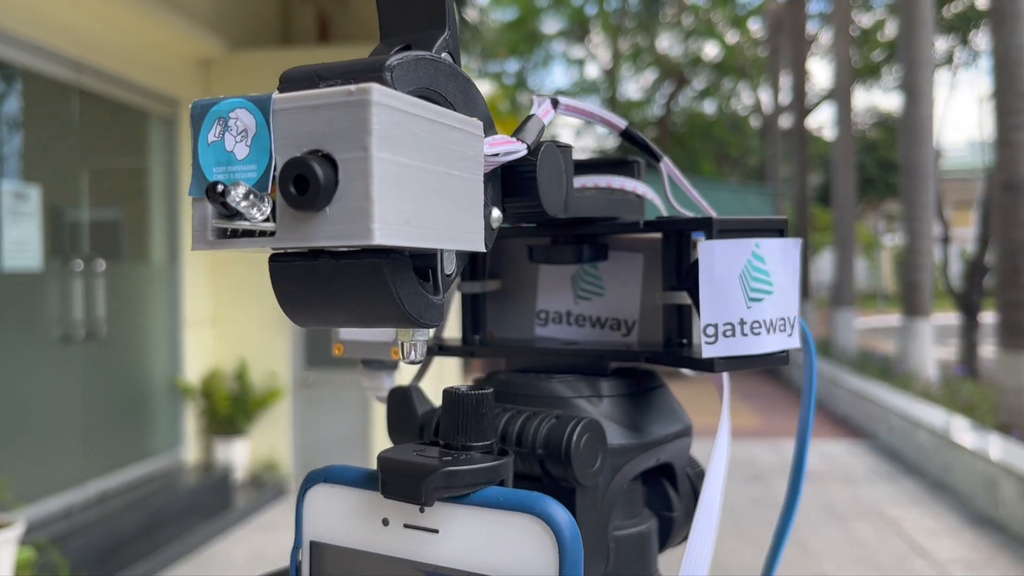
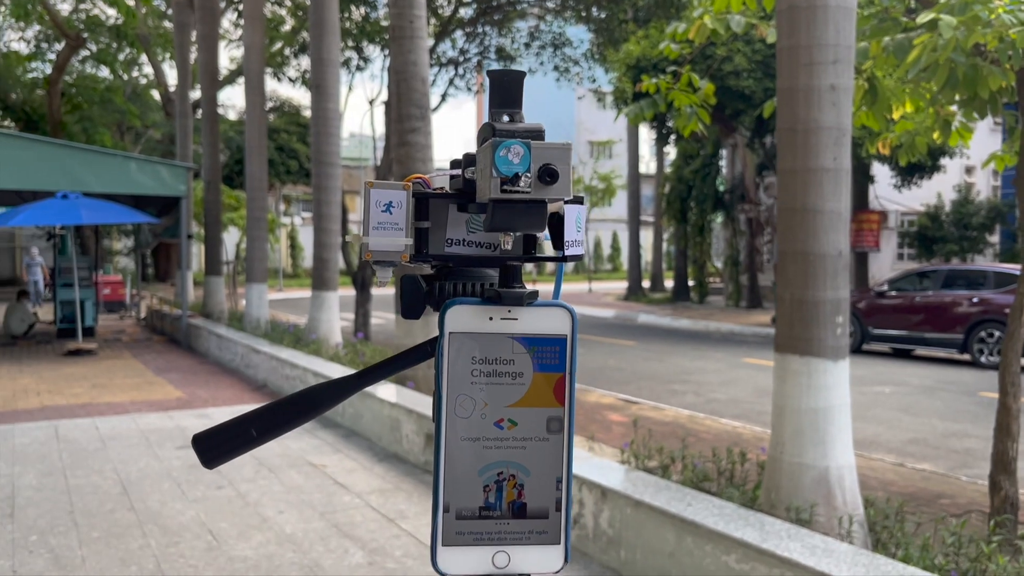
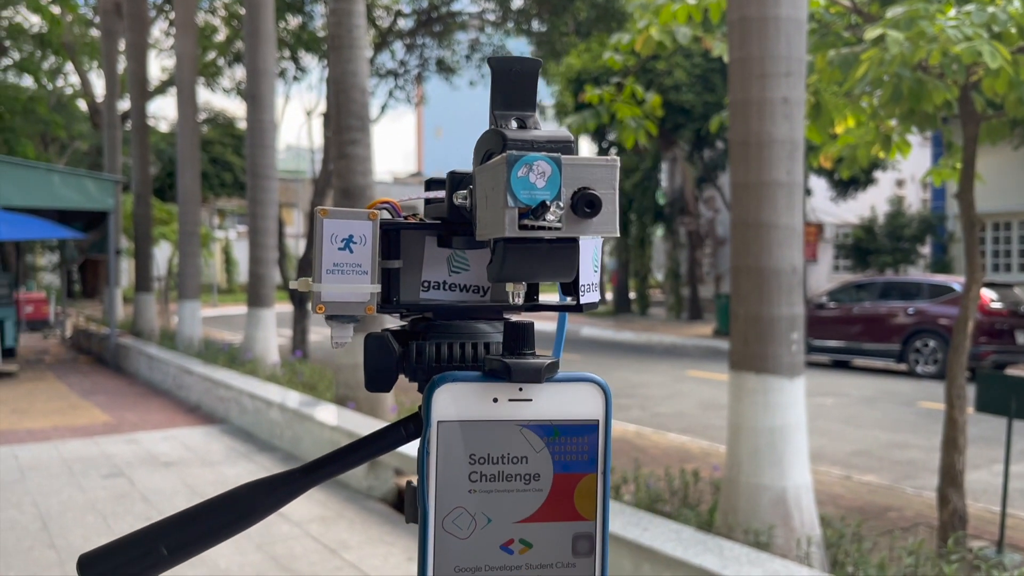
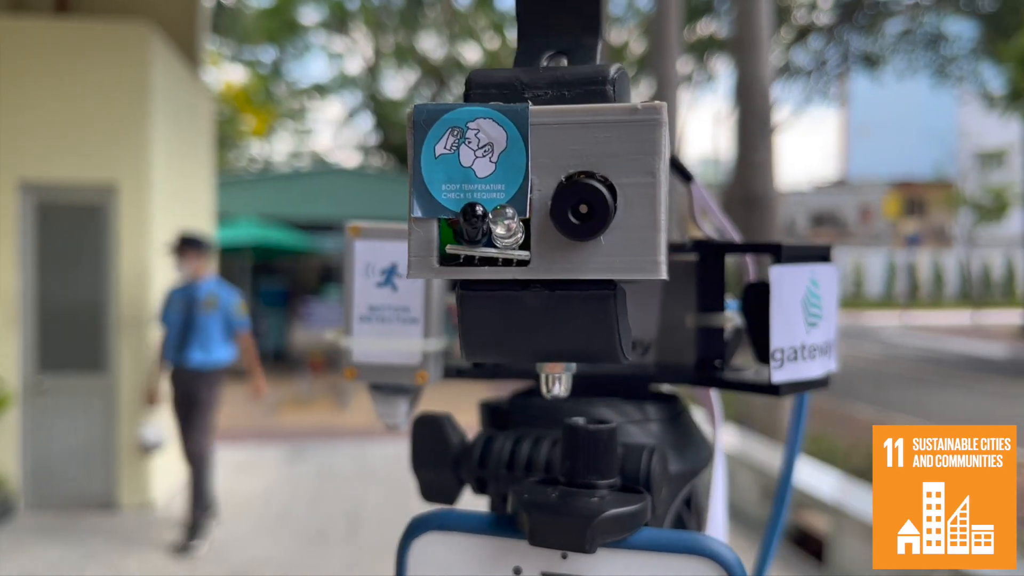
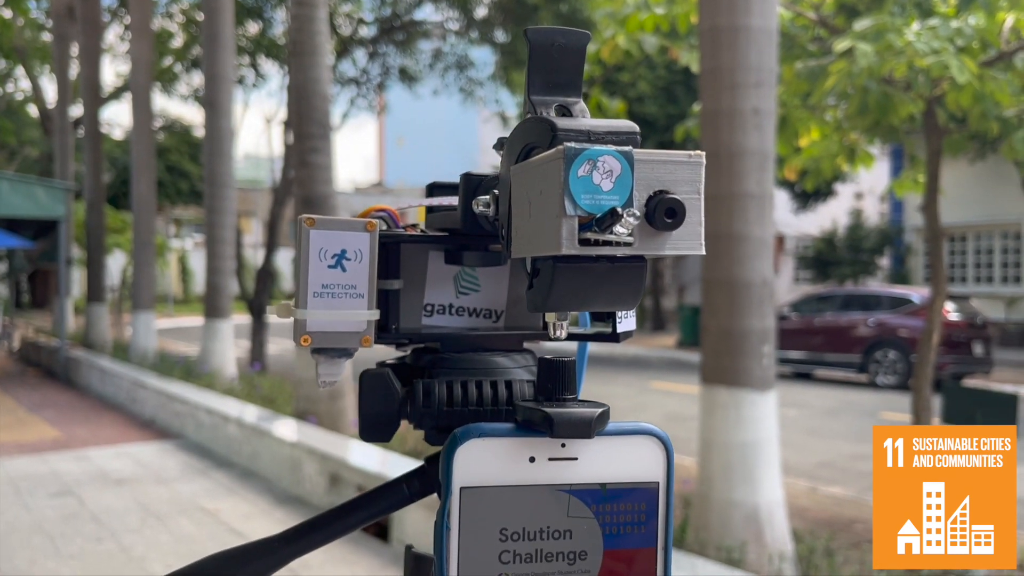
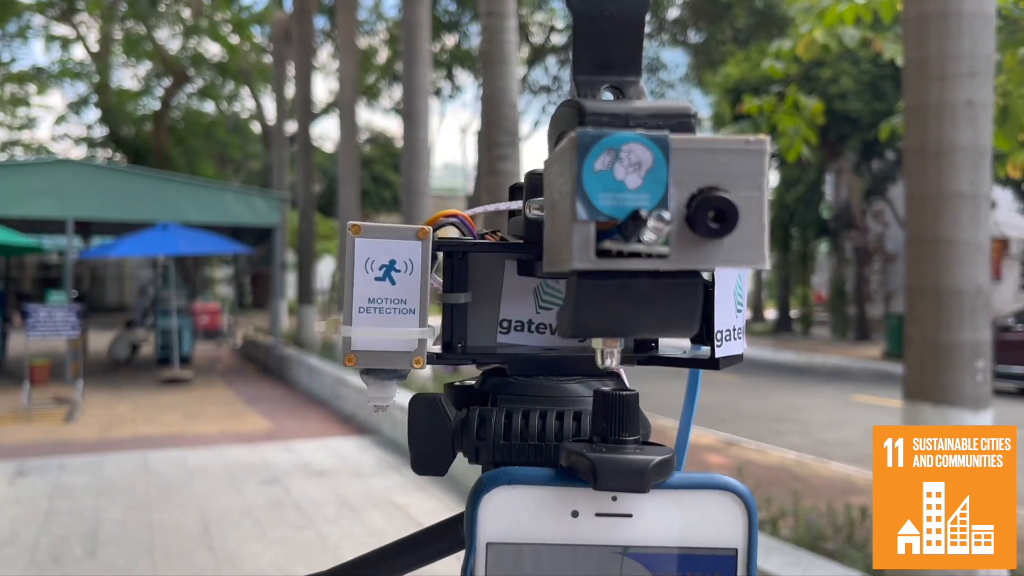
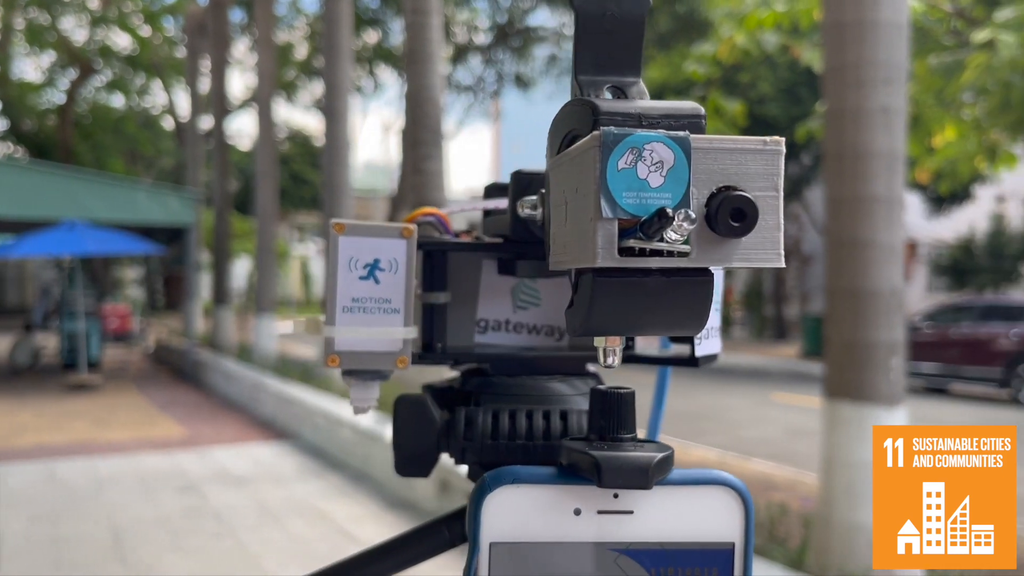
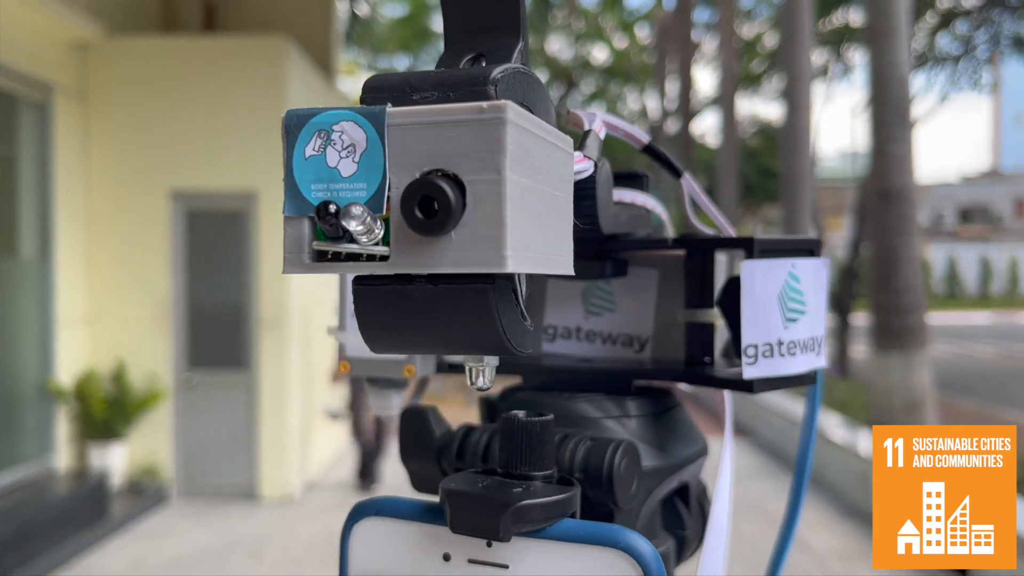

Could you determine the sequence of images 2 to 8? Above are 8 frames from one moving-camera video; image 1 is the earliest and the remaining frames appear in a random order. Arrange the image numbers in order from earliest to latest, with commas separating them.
8, 4, 6, 7, 5, 3, 2
